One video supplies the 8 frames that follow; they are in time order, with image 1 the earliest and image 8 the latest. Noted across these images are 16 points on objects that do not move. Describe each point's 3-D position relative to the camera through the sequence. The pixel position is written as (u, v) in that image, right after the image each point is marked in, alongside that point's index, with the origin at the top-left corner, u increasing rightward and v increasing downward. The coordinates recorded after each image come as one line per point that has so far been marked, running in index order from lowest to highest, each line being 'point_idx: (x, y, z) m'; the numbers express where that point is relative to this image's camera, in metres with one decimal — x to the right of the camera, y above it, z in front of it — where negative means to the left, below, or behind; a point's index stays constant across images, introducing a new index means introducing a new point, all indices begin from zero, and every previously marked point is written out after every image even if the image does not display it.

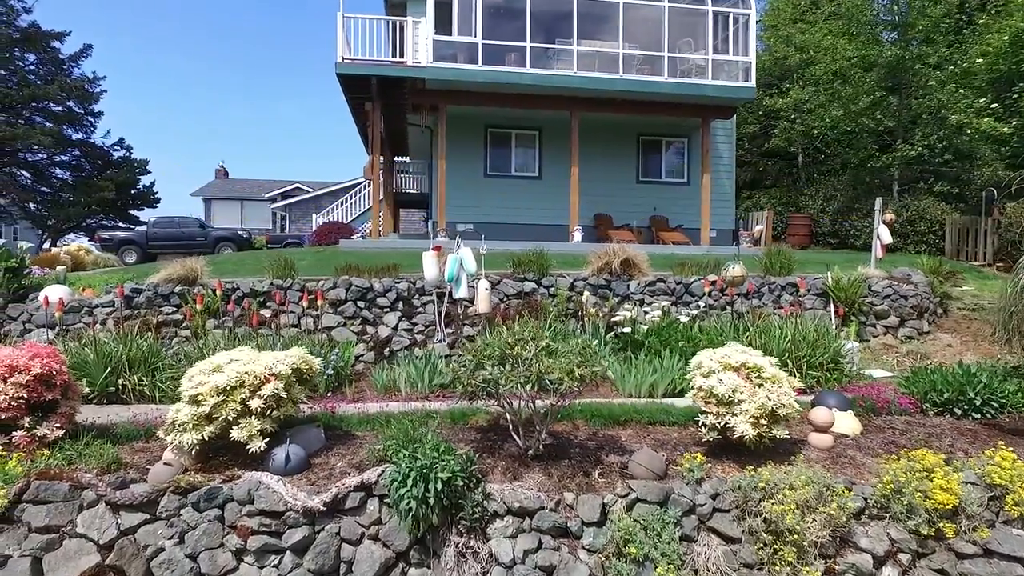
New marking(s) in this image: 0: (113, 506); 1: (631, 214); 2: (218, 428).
0: (-2.7, -1.5, +4.1) m
1: (+2.8, +1.8, +14.4) m
2: (-2.1, -1.0, +4.3) m
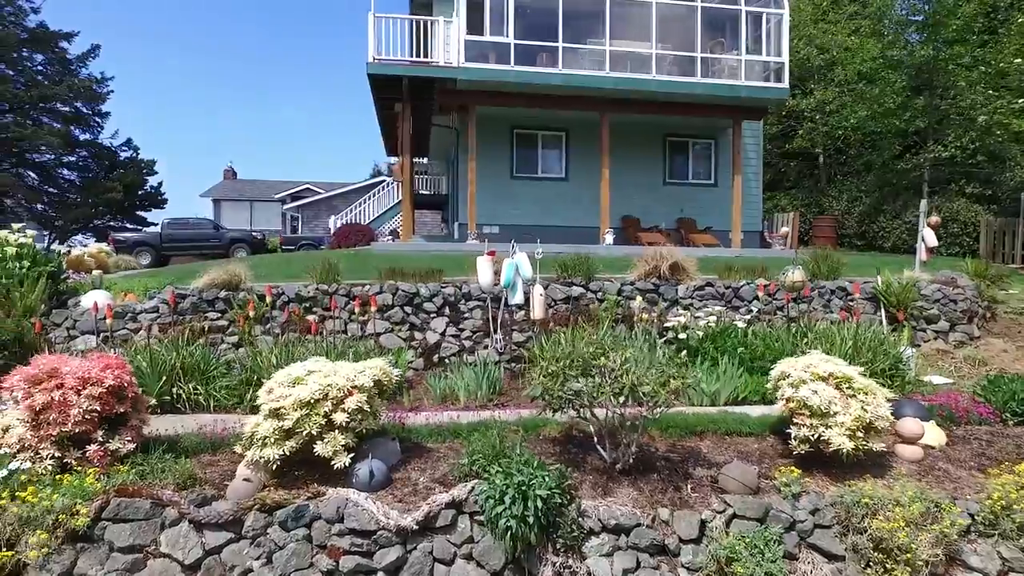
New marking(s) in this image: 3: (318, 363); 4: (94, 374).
0: (-2.1, -1.5, +3.9) m
1: (+3.4, +1.7, +14.2) m
2: (-1.5, -1.1, +4.2) m
3: (-1.4, -0.6, +4.5) m
4: (-3.0, -0.6, +4.3) m
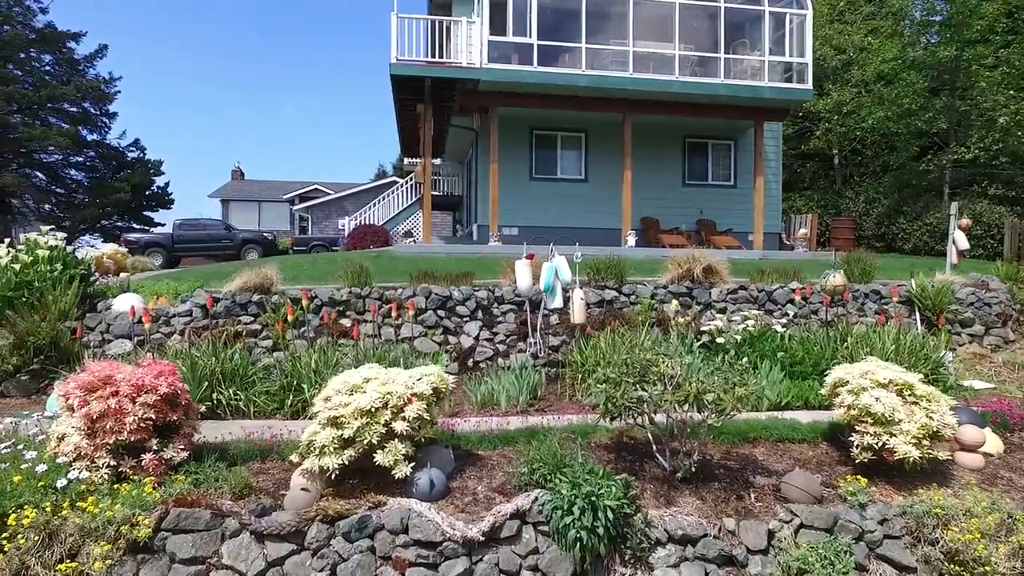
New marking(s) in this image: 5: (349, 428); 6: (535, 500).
0: (-1.6, -1.6, +3.9) m
1: (+3.9, +1.7, +14.2) m
2: (-1.1, -1.1, +4.1) m
3: (-1.0, -0.6, +4.4) m
4: (-2.6, -0.7, +4.3) m
5: (-1.1, -0.9, +4.1) m
6: (+0.1, -1.4, +4.0) m
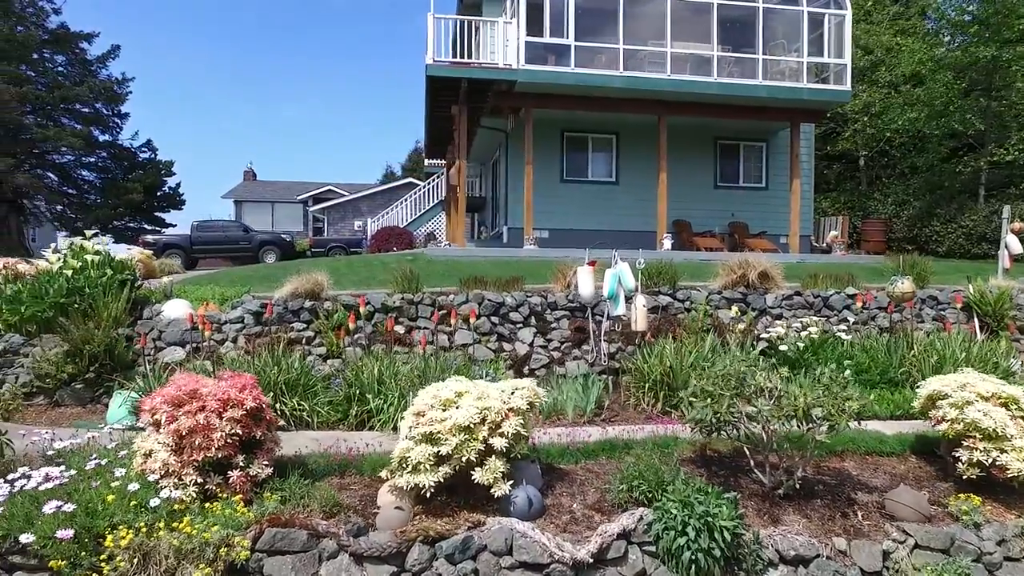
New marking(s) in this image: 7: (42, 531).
0: (-1.0, -1.7, +3.7) m
1: (+4.6, +1.6, +14.0) m
2: (-0.4, -1.2, +4.0) m
3: (-0.3, -0.7, +4.3) m
4: (-1.9, -0.7, +4.1) m
5: (-0.4, -1.0, +3.9) m
6: (+0.8, -1.5, +3.9) m
7: (-2.7, -1.4, +3.5) m
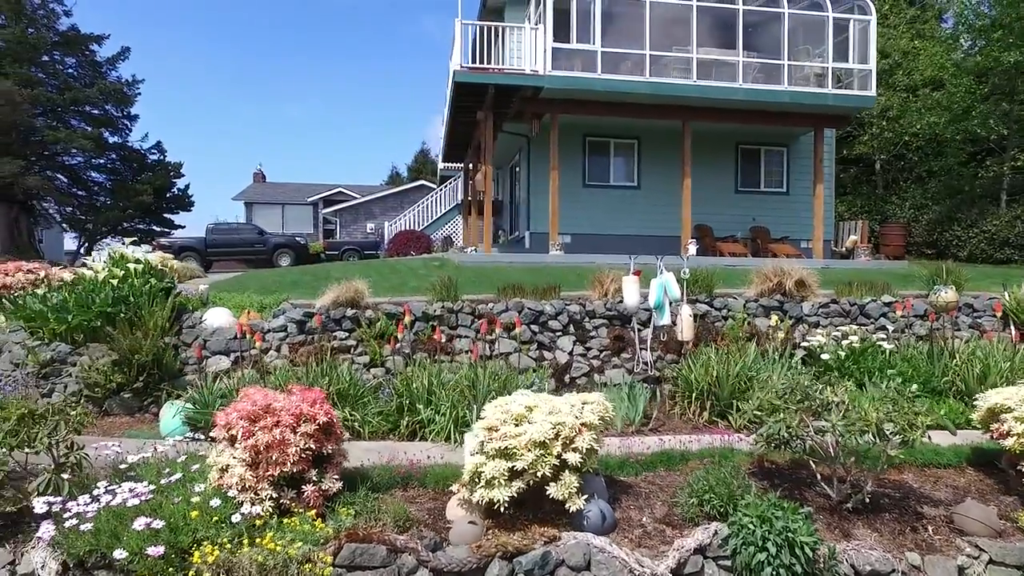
0: (-0.5, -1.8, +3.8) m
1: (+5.1, +1.5, +14.0) m
2: (+0.1, -1.3, +4.0) m
3: (+0.2, -0.8, +4.3) m
4: (-1.4, -0.8, +4.1) m
5: (+0.1, -1.1, +3.9) m
6: (+1.3, -1.6, +3.9) m
7: (-2.2, -1.5, +3.5) m
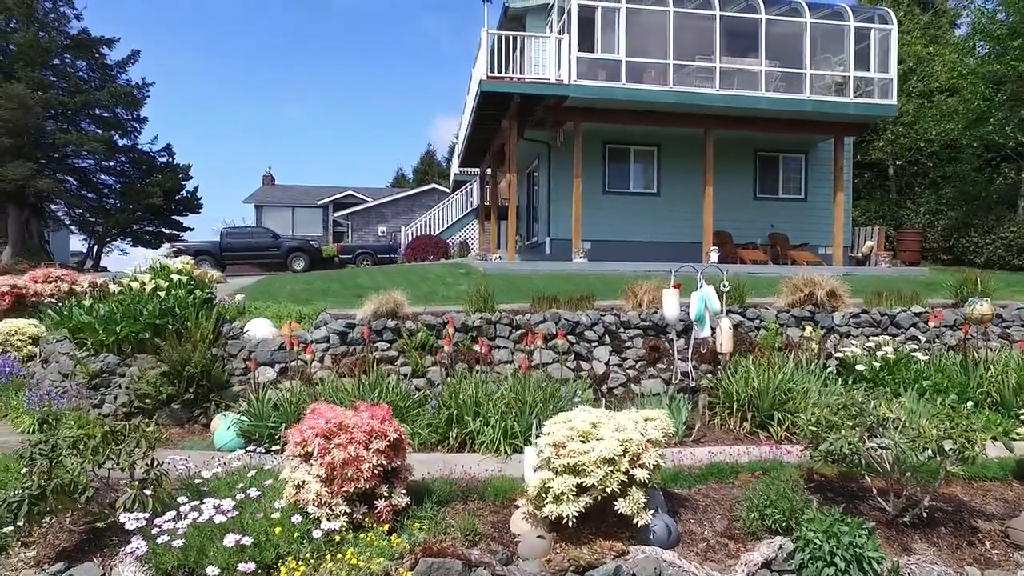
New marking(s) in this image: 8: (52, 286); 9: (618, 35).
0: (0.0, -1.9, +3.9) m
1: (+5.6, +1.3, +14.1) m
2: (+0.6, -1.4, +4.1) m
3: (+0.6, -0.9, +4.4) m
4: (-0.9, -1.0, +4.2) m
5: (+0.5, -1.3, +4.0) m
6: (+1.8, -1.7, +4.0) m
7: (-1.7, -1.6, +3.6) m
8: (-8.1, +0.1, +10.6) m
9: (+2.1, +5.0, +11.8) m
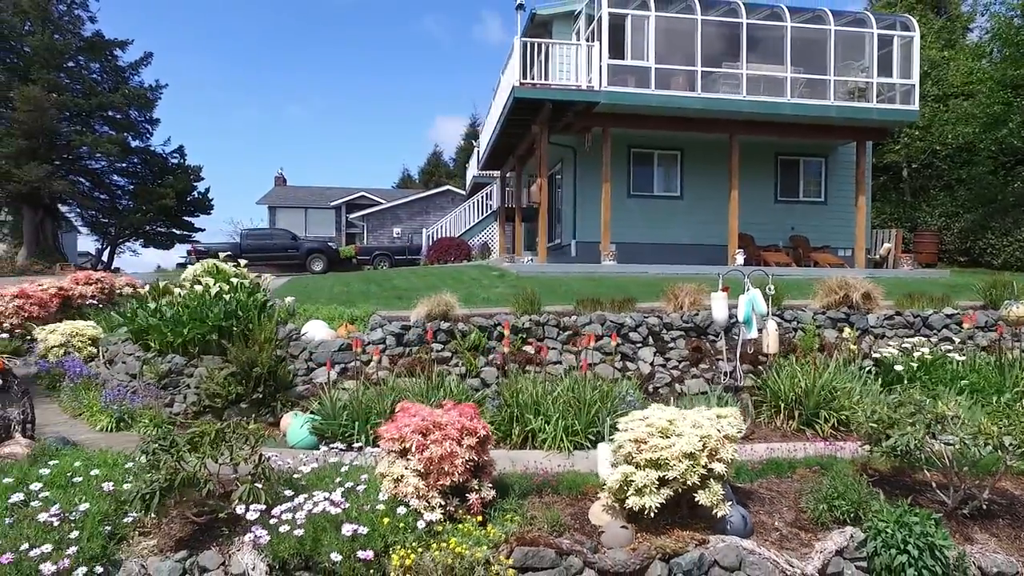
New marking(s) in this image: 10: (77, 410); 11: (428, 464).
0: (+0.6, -1.9, +4.1) m
1: (+6.2, +1.3, +14.4) m
2: (+1.2, -1.5, +4.4) m
3: (+1.2, -1.0, +4.7) m
4: (-0.3, -1.0, +4.5) m
5: (+1.2, -1.3, +4.3) m
6: (+2.4, -1.8, +4.2) m
7: (-1.1, -1.7, +3.8) m
8: (-7.5, 0.0, +10.8) m
9: (+2.7, +4.9, +12.1) m
10: (-4.9, -1.4, +6.8) m
11: (-0.6, -1.3, +4.3) m
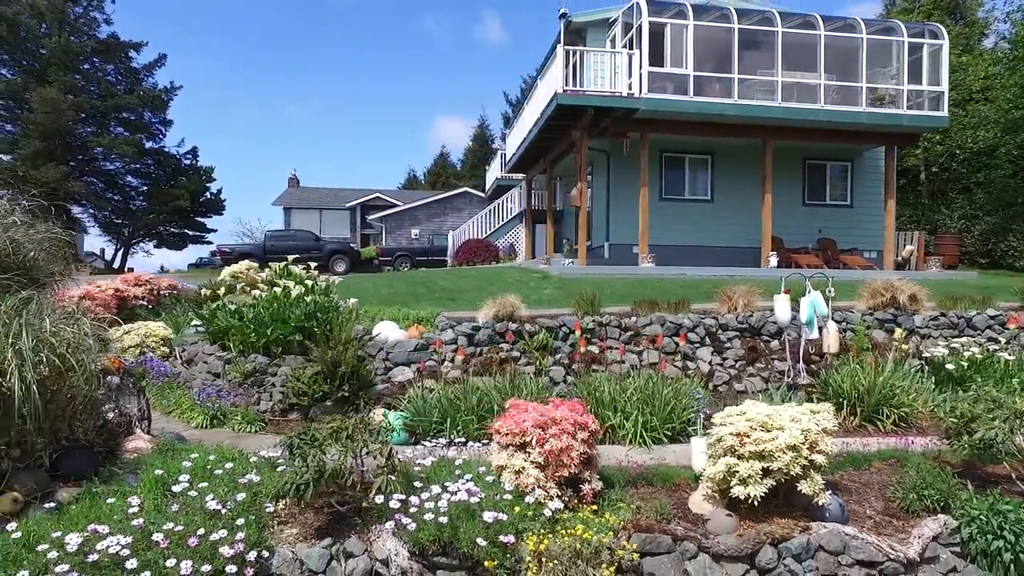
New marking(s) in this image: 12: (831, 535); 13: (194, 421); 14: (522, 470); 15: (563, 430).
0: (+1.5, -2.0, +4.4) m
1: (+7.0, +1.3, +14.7) m
2: (+2.1, -1.5, +4.7) m
3: (+2.1, -1.0, +4.9) m
4: (+0.5, -1.0, +4.8) m
5: (+2.0, -1.3, +4.6) m
6: (+3.3, -1.8, +4.5) m
7: (-0.2, -1.7, +4.1) m
8: (-6.7, 0.0, +11.1) m
9: (+3.5, +4.9, +12.4) m
10: (-4.1, -1.4, +7.1) m
11: (+0.3, -1.3, +4.6) m
12: (+2.4, -1.8, +4.5) m
13: (-3.5, -1.5, +6.6) m
14: (+0.1, -1.4, +4.6) m
15: (+0.4, -1.1, +4.7) m
